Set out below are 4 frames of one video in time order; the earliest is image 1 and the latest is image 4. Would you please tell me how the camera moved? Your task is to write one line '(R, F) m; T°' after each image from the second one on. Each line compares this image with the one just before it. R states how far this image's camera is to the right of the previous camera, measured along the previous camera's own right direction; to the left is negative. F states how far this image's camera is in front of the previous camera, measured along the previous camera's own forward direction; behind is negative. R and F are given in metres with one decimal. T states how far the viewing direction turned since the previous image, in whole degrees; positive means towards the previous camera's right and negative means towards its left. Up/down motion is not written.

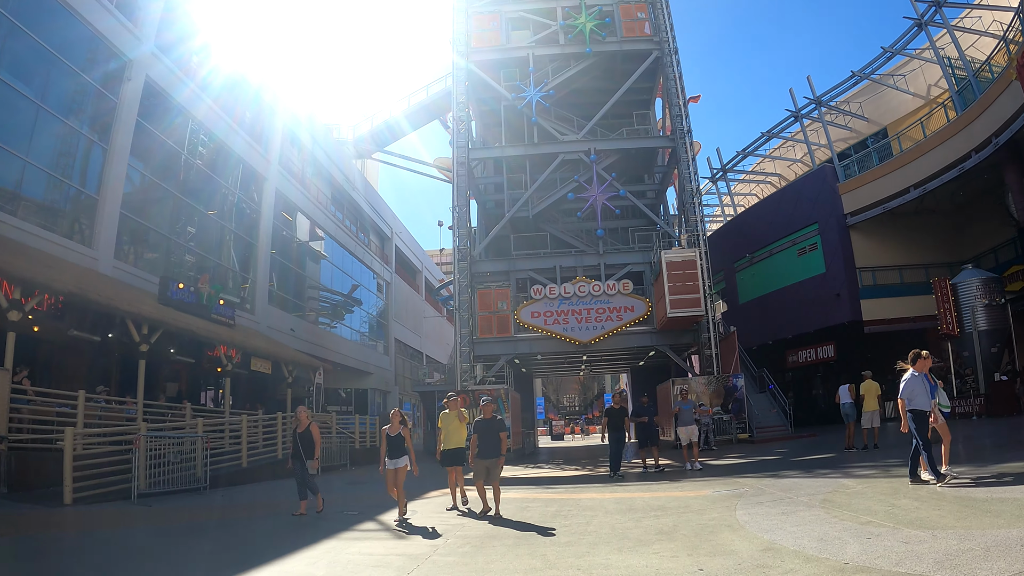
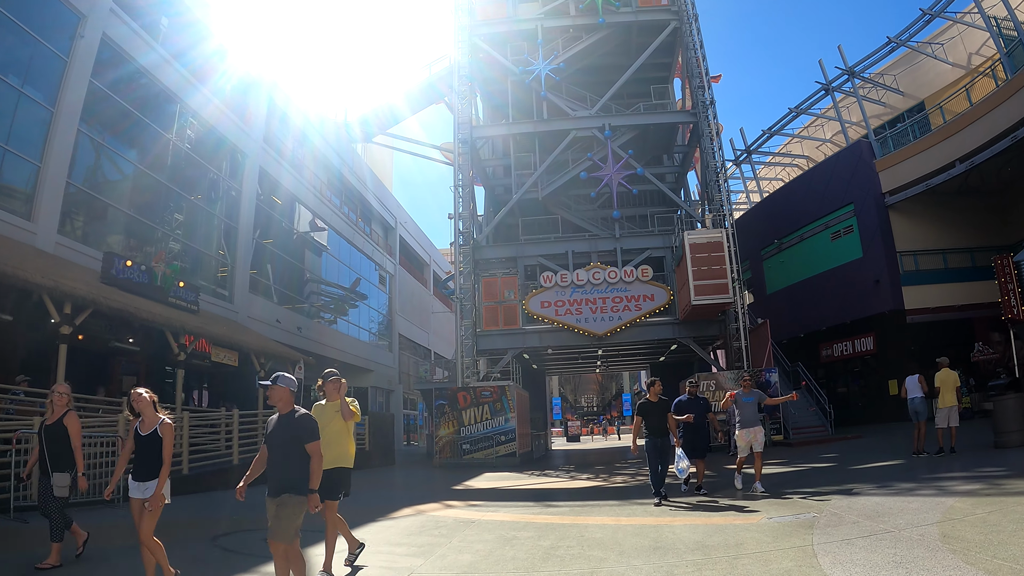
(+0.4, +2.5) m; -2°
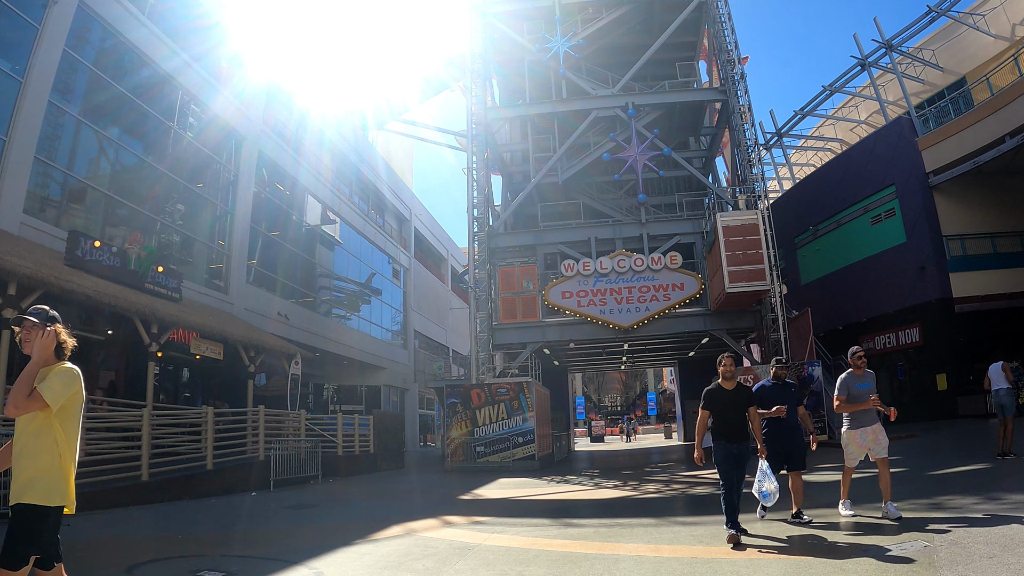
(+0.2, +1.8) m; -2°
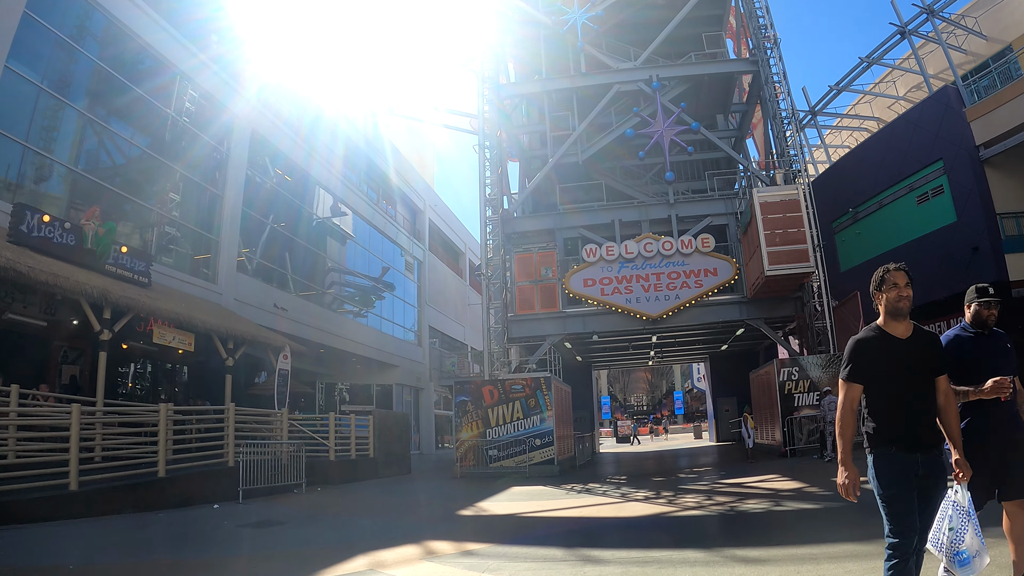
(+0.3, +1.9) m; -2°
